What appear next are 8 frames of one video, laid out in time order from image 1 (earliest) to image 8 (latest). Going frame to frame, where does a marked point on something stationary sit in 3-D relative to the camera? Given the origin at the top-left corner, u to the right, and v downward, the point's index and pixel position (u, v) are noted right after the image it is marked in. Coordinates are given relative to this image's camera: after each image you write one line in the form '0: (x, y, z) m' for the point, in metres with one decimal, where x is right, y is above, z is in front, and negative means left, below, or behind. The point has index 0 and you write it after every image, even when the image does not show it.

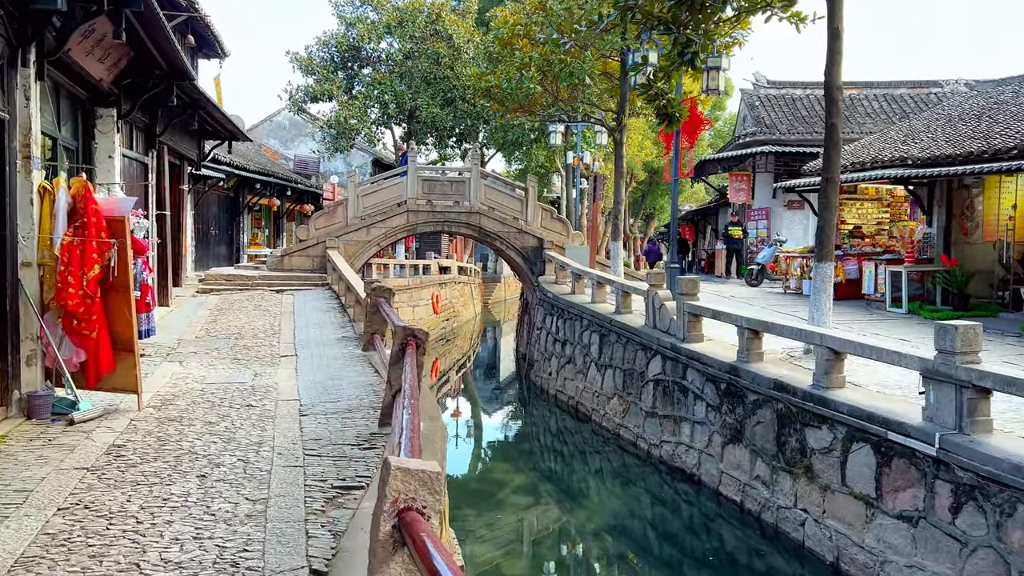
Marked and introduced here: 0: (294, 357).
0: (-2.5, -0.8, +9.3) m
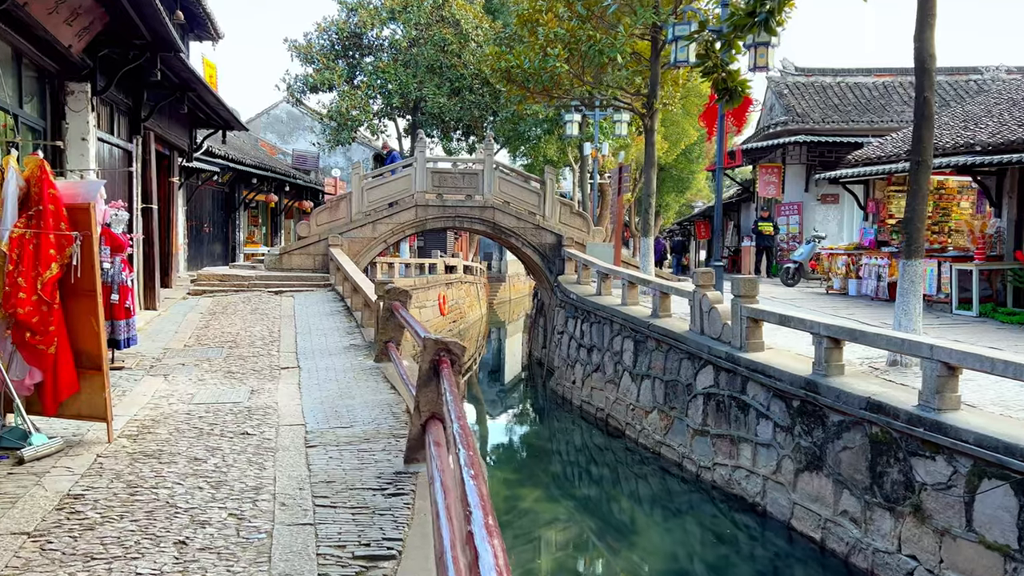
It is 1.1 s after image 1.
0: (-2.1, -0.8, +8.1) m
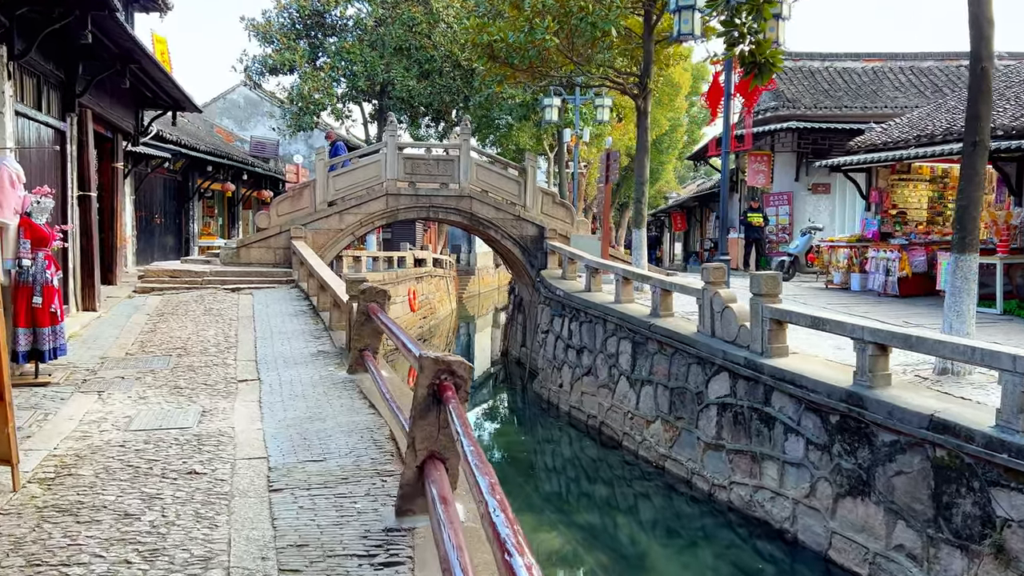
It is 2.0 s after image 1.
0: (-2.2, -0.8, +6.9) m
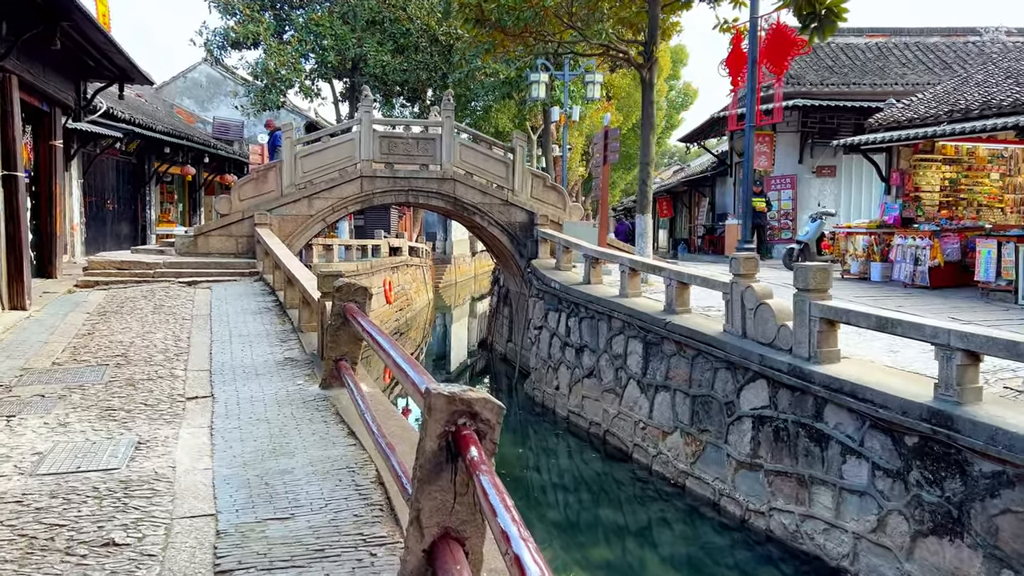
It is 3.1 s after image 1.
0: (-2.1, -0.8, +5.7) m
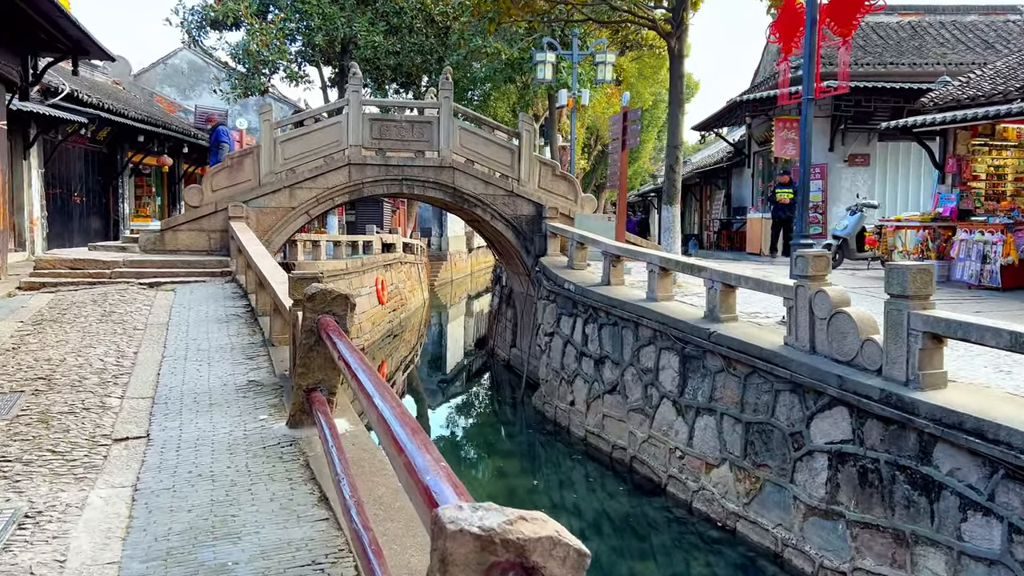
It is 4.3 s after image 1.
0: (-2.0, -0.8, +4.3) m
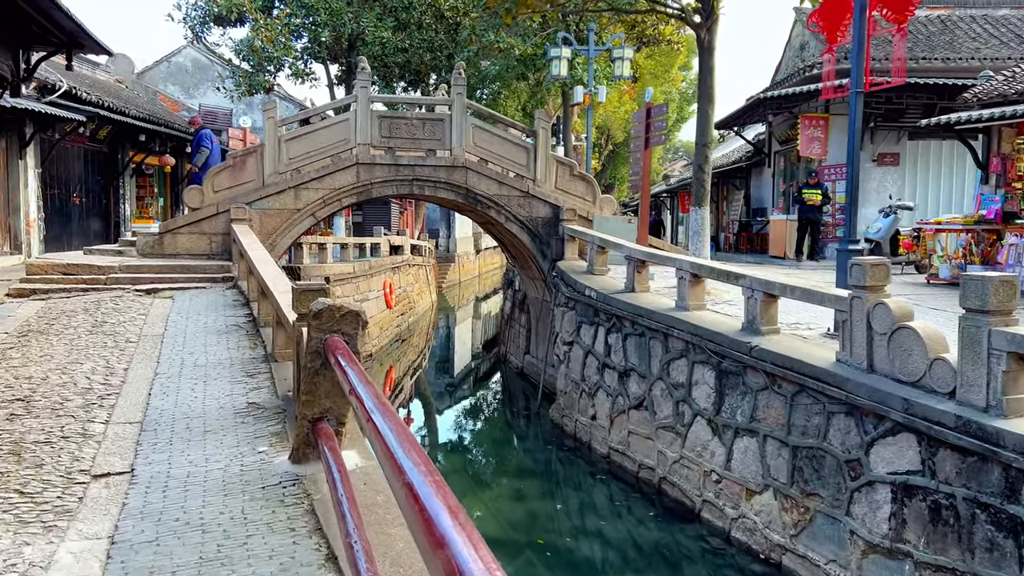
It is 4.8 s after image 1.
0: (-1.8, -0.9, +3.8) m
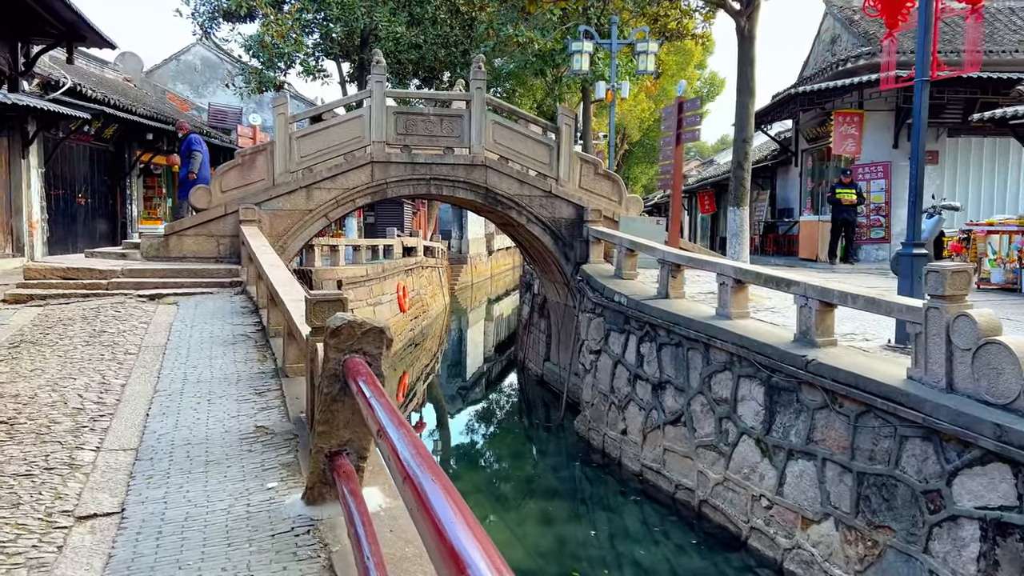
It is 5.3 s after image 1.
0: (-1.6, -1.0, +3.3) m
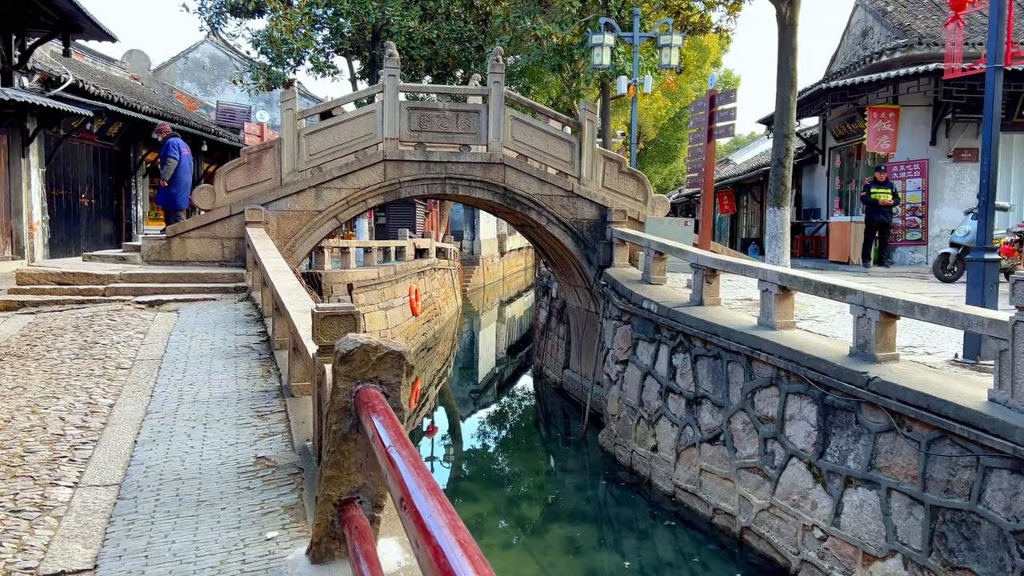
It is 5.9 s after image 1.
0: (-1.5, -1.0, +2.7) m
